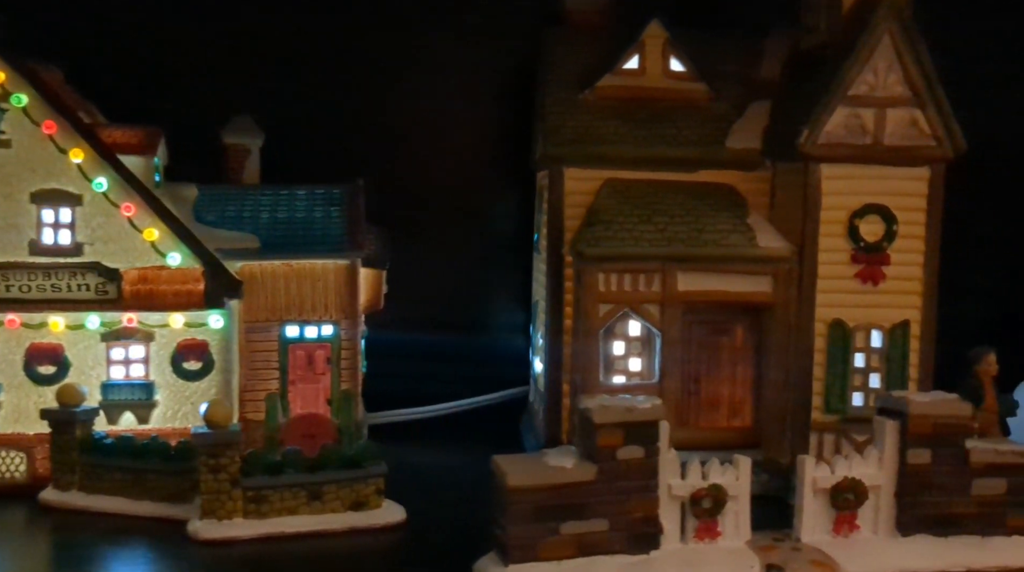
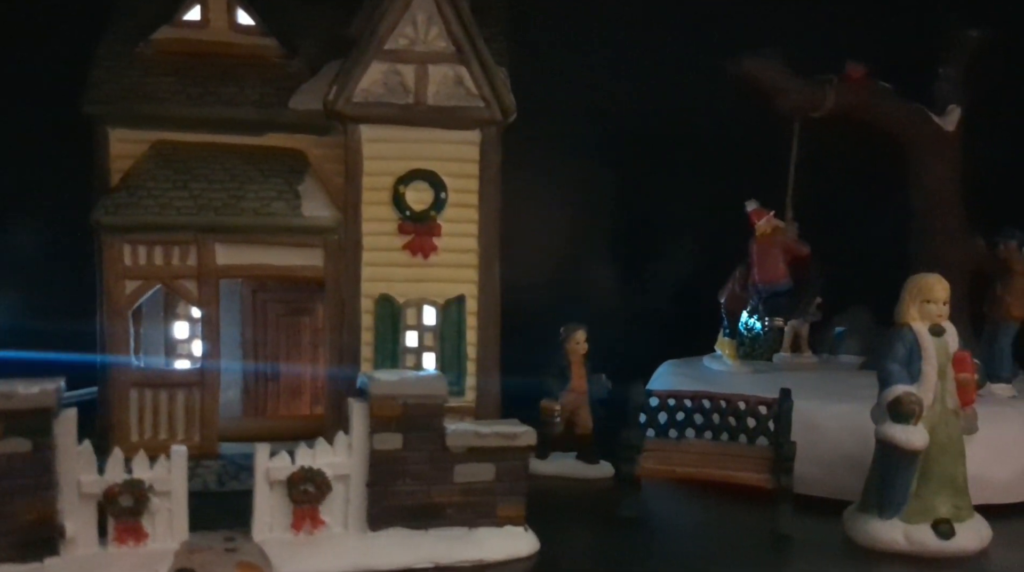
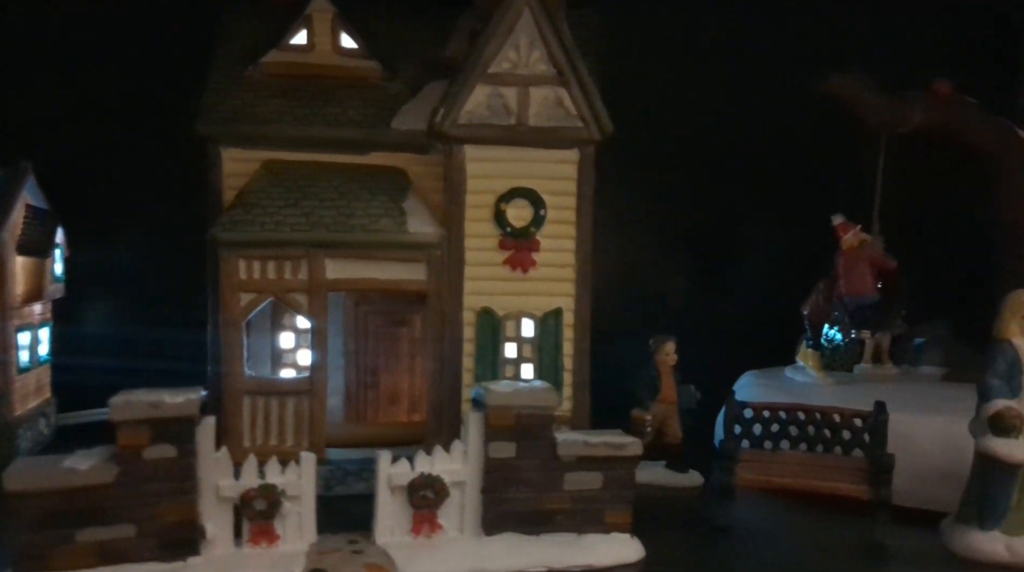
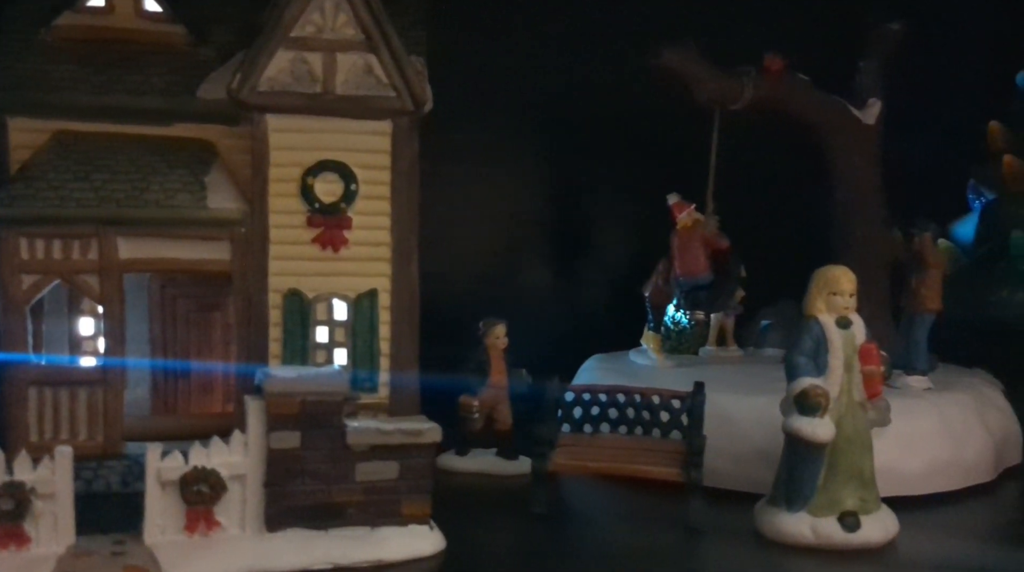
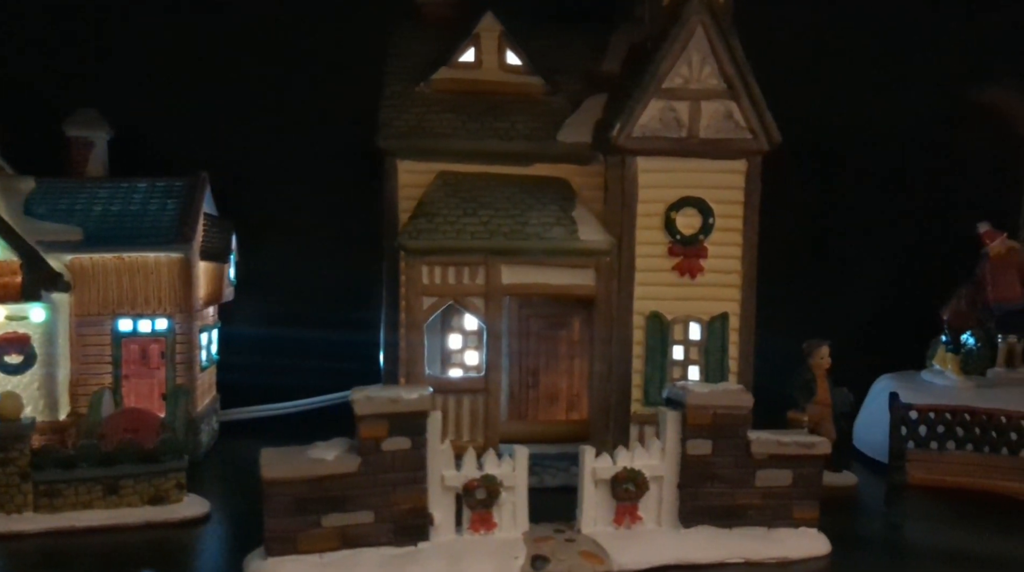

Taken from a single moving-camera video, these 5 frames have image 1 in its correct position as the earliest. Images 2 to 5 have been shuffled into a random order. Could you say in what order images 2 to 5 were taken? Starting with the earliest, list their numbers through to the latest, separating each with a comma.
5, 3, 2, 4
